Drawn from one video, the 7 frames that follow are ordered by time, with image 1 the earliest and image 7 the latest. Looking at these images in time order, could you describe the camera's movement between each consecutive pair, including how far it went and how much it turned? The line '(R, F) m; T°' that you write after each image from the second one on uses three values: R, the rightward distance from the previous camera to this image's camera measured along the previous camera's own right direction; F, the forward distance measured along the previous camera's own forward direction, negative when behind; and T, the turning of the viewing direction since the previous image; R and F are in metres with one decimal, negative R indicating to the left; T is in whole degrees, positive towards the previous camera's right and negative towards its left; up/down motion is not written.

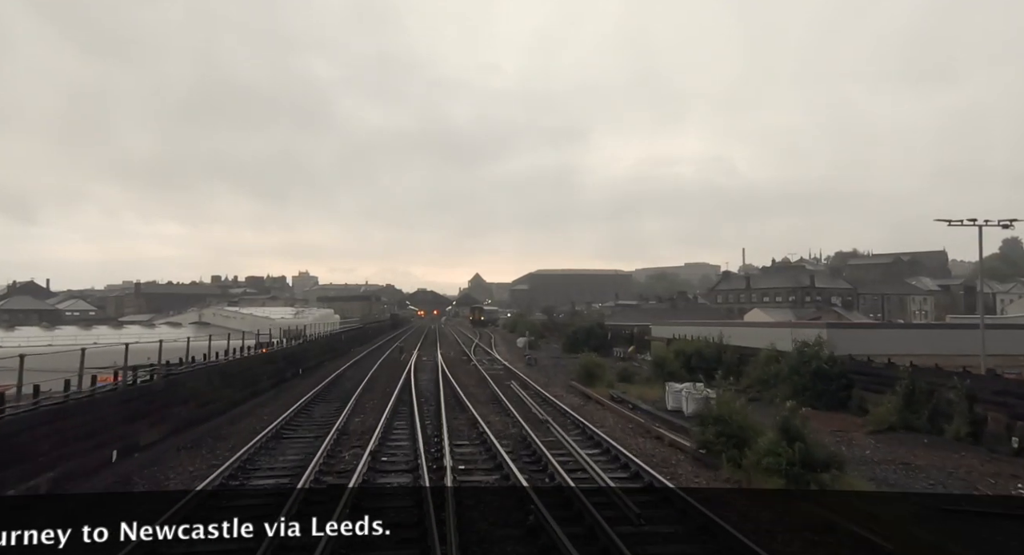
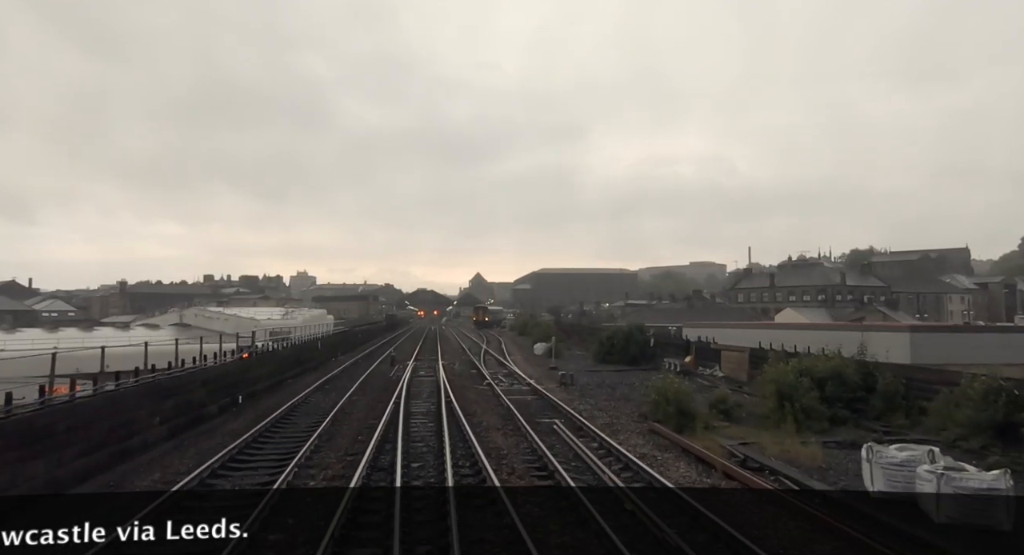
(-0.4, +3.5) m; 0°
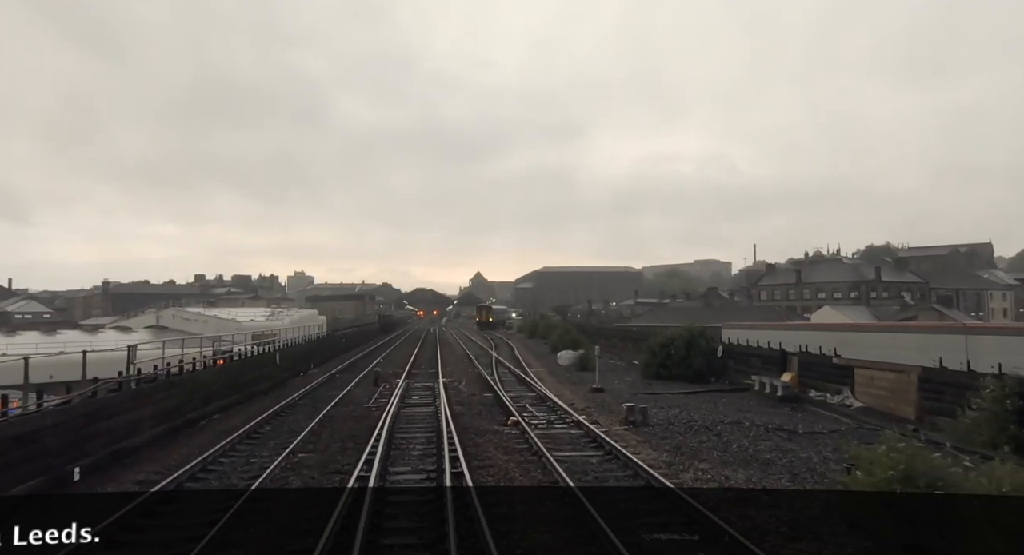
(-0.4, +3.5) m; 0°
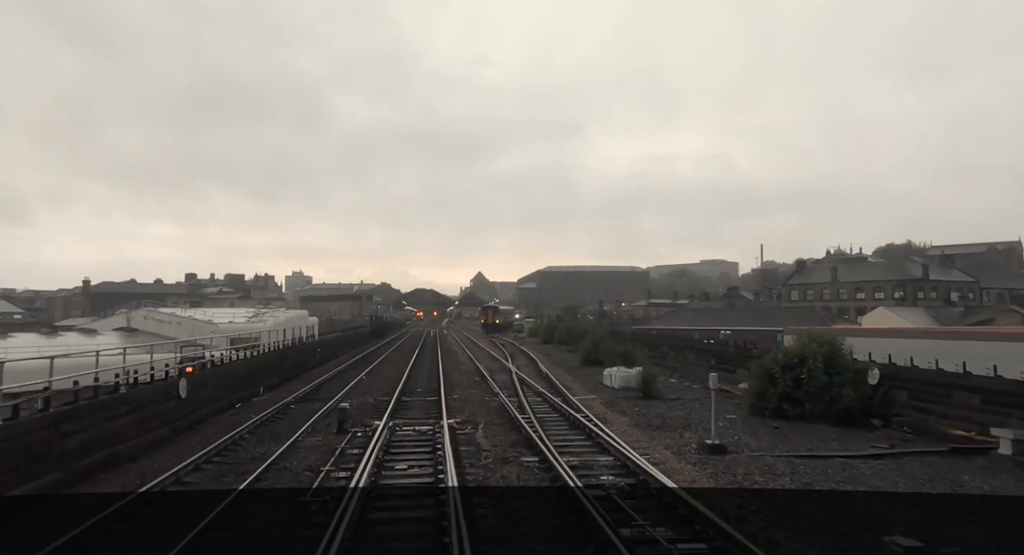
(-0.5, +3.8) m; 0°
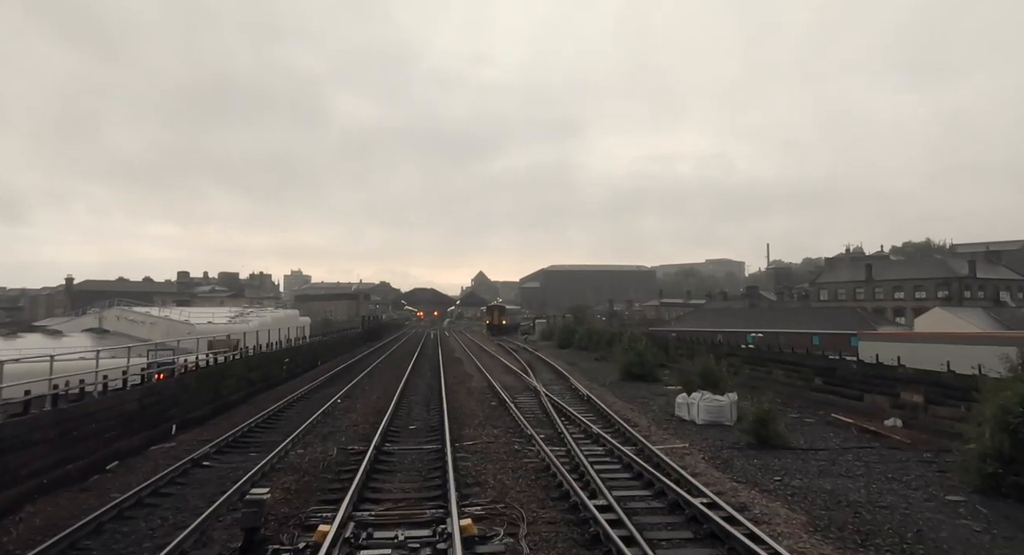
(-0.4, +3.1) m; 0°
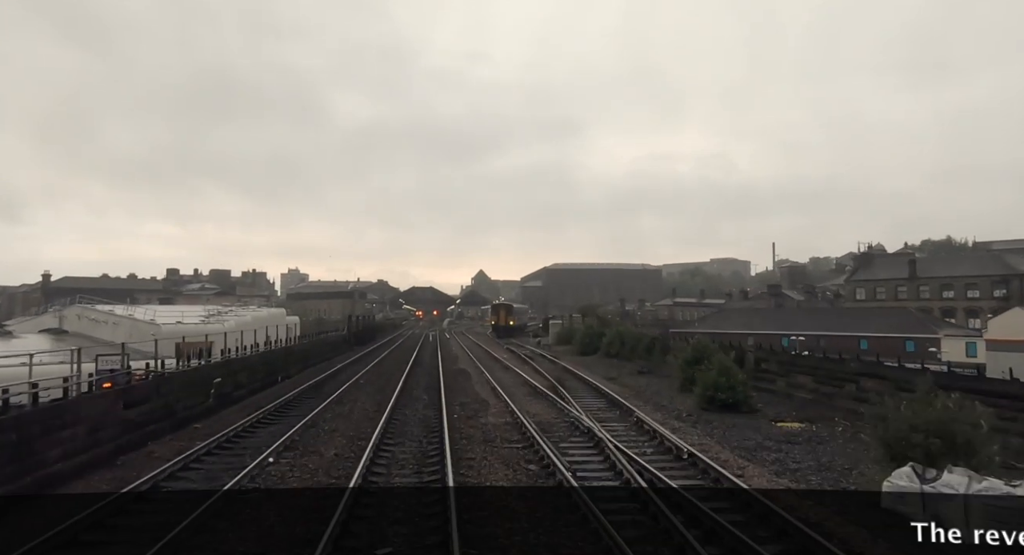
(-0.4, +3.4) m; 0°
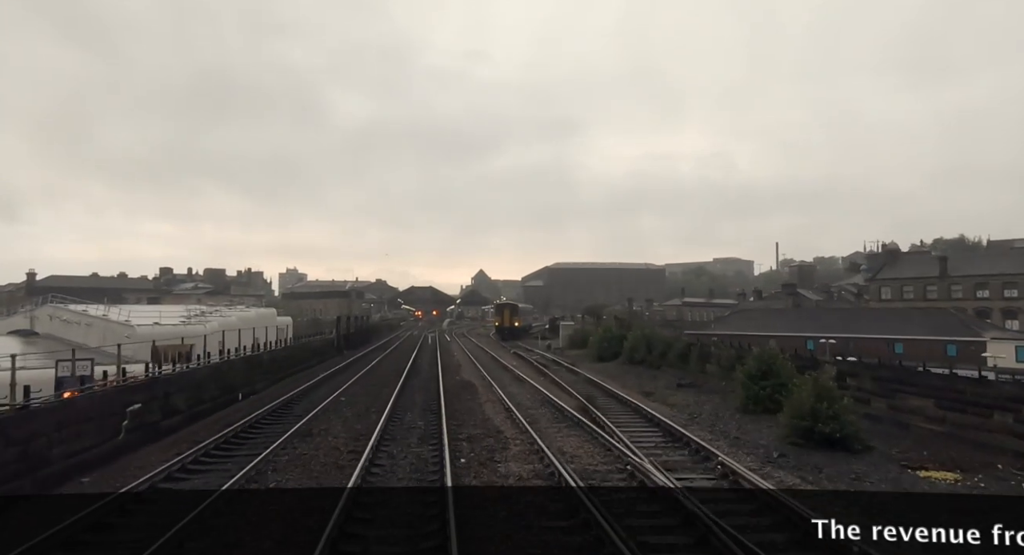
(-0.2, +2.0) m; 0°
